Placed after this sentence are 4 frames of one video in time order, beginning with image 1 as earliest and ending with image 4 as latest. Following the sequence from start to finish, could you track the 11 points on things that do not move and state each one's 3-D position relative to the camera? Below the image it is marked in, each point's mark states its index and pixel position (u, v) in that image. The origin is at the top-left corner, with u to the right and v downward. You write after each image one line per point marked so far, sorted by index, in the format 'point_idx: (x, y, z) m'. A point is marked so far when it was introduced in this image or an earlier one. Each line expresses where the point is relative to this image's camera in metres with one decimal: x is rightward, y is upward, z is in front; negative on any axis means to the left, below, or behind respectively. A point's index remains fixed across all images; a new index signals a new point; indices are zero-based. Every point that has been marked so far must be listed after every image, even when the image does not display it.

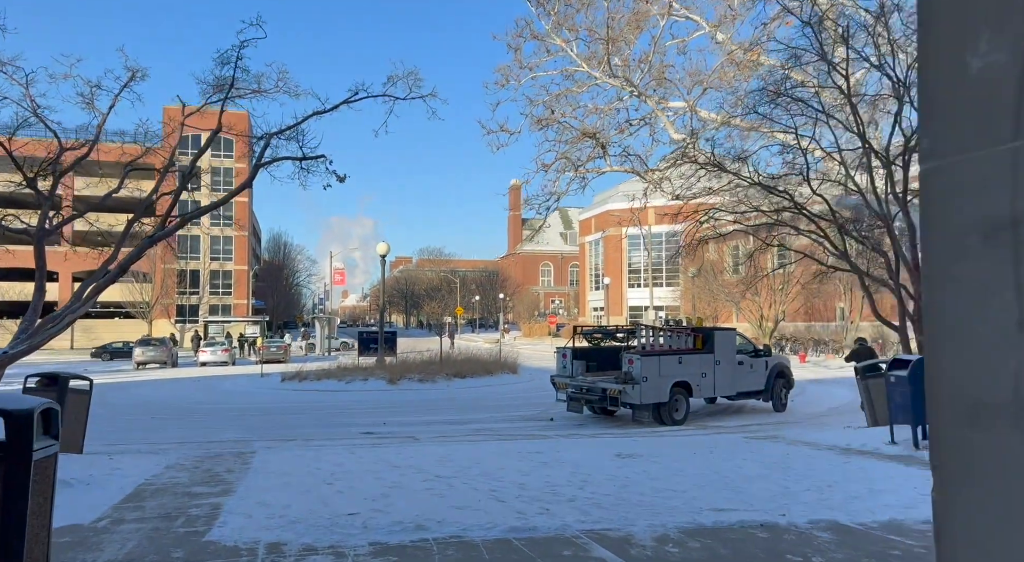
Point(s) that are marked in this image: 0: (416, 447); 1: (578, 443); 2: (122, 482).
0: (-1.3, -2.4, +9.9) m
1: (+1.0, -2.4, +10.2) m
2: (-4.1, -2.1, +7.4) m
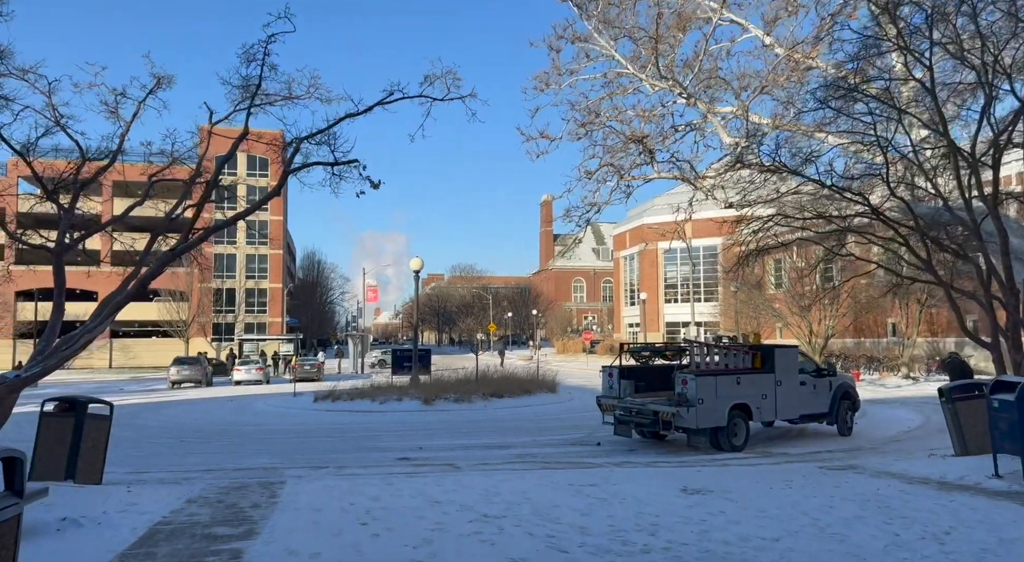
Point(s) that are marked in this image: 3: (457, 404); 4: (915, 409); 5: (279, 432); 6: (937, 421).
0: (-0.7, -2.6, +9.1) m
1: (+1.6, -2.6, +9.2) m
2: (-3.6, -2.3, +6.7) m
3: (-1.6, -3.5, +19.7) m
4: (+11.1, -3.5, +19.1) m
5: (-5.2, -3.4, +15.6) m
6: (+10.0, -3.3, +16.3) m
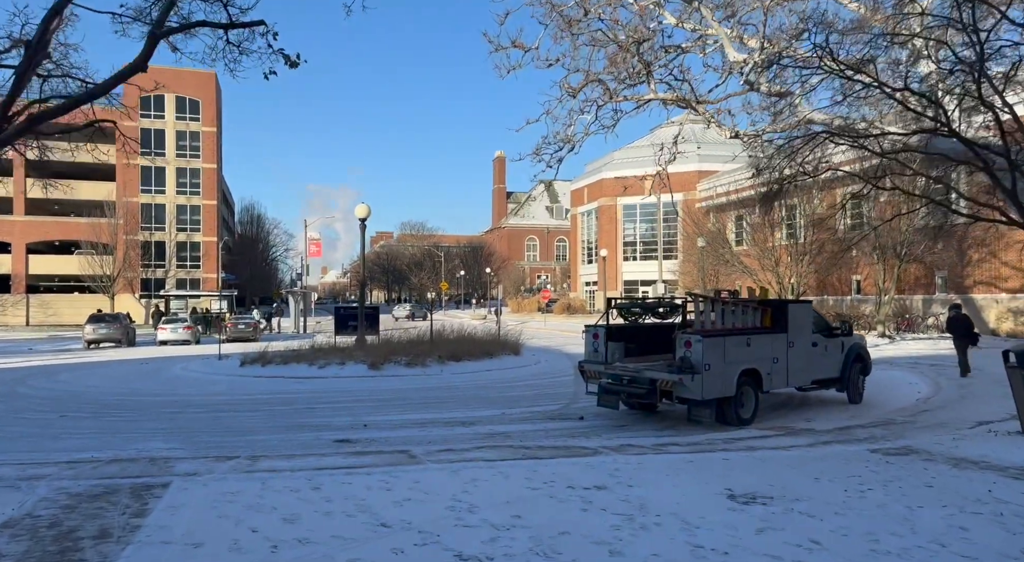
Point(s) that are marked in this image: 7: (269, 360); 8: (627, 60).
0: (-0.9, -1.9, +6.6) m
1: (+1.4, -1.9, +7.0) m
2: (-3.7, -1.7, +4.0) m
3: (-2.6, -2.2, +17.2) m
4: (+10.1, -2.3, +17.6) m
5: (-5.9, -2.3, +12.9) m
6: (+9.2, -2.2, +14.7) m
7: (-6.3, -2.0, +18.0) m
8: (+2.0, +3.9, +12.5) m
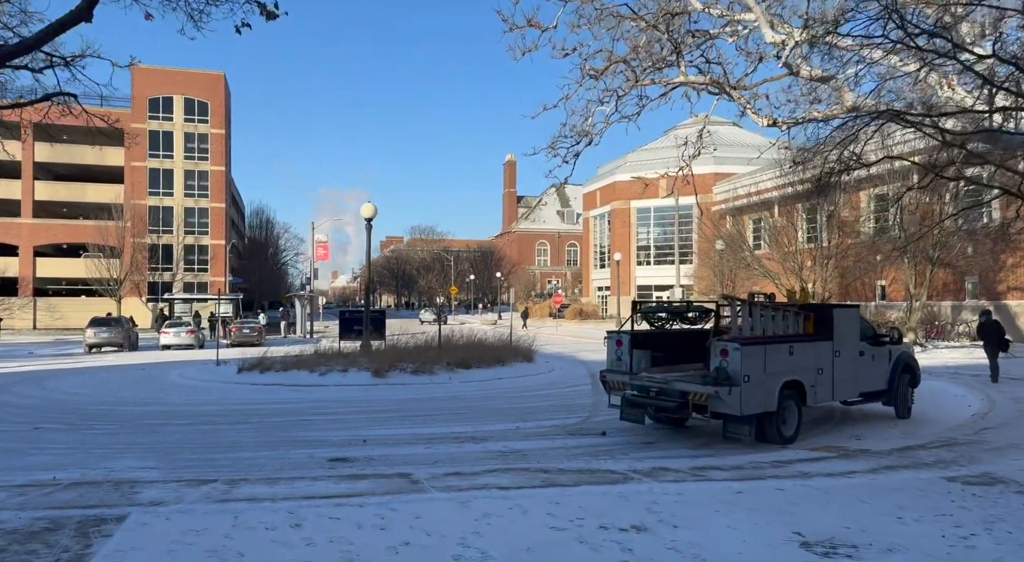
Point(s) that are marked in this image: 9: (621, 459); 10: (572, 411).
0: (-0.8, -1.8, +5.6) m
1: (+1.5, -1.8, +5.9) m
2: (-3.5, -1.7, +3.0) m
3: (-2.3, -2.2, +16.2) m
4: (+10.4, -2.4, +16.4) m
5: (-5.7, -2.3, +11.9) m
6: (+9.5, -2.3, +13.5) m
7: (-5.9, -2.1, +17.0) m
8: (+2.3, +3.9, +11.5) m
9: (+1.3, -2.1, +8.3) m
10: (+1.0, -2.2, +12.2) m
